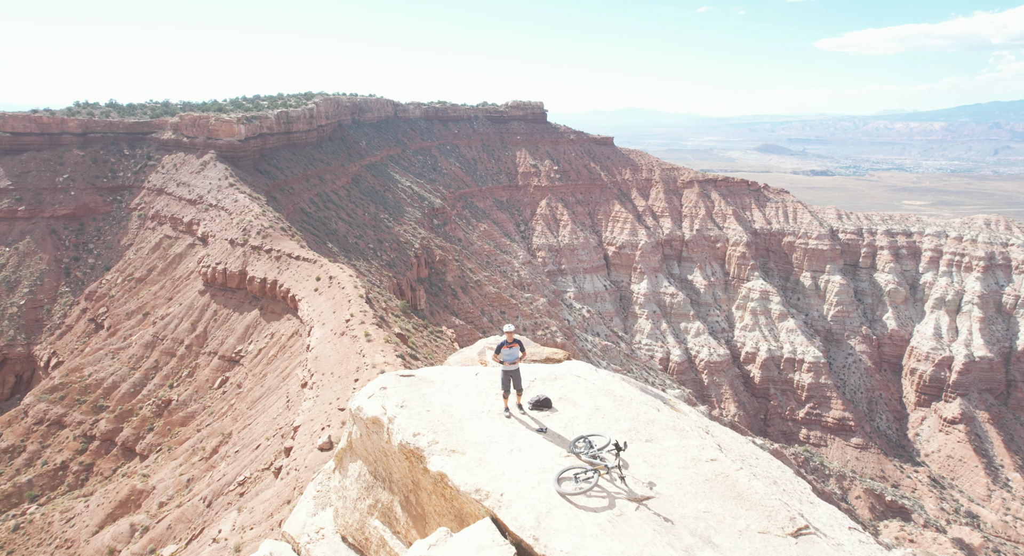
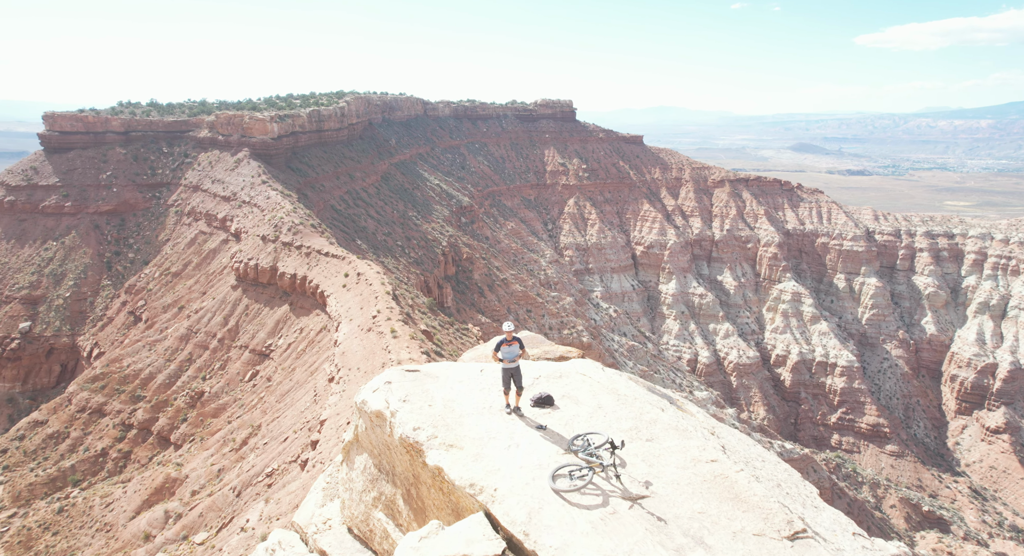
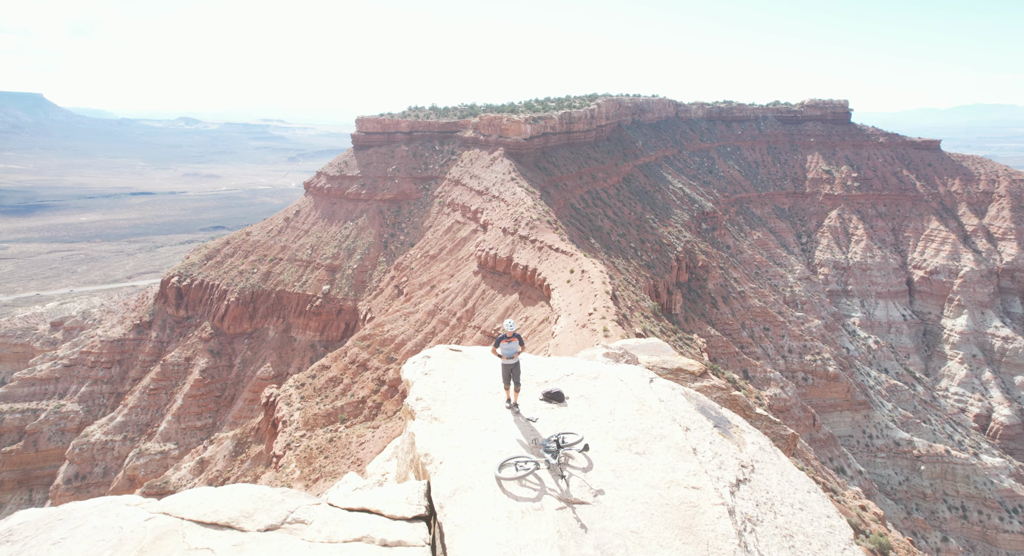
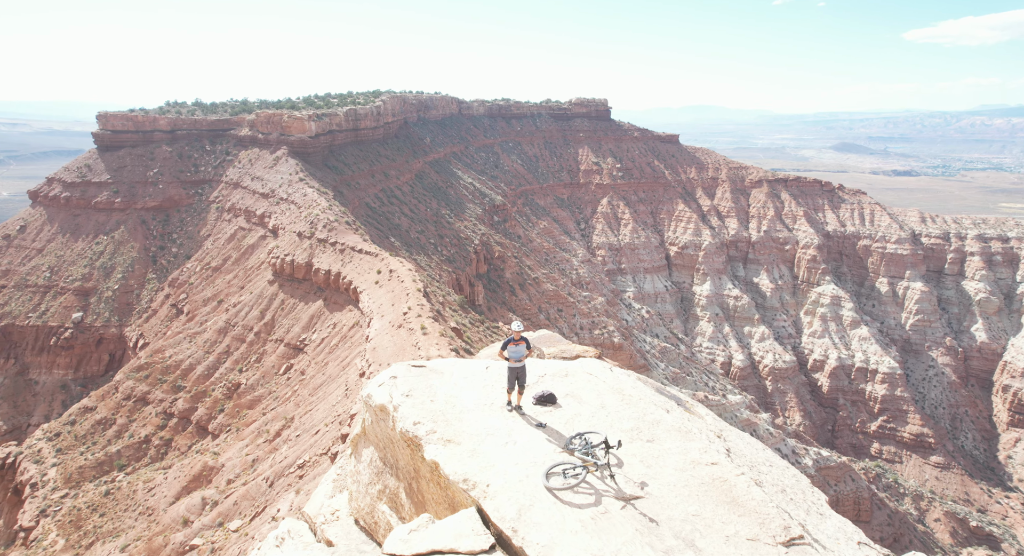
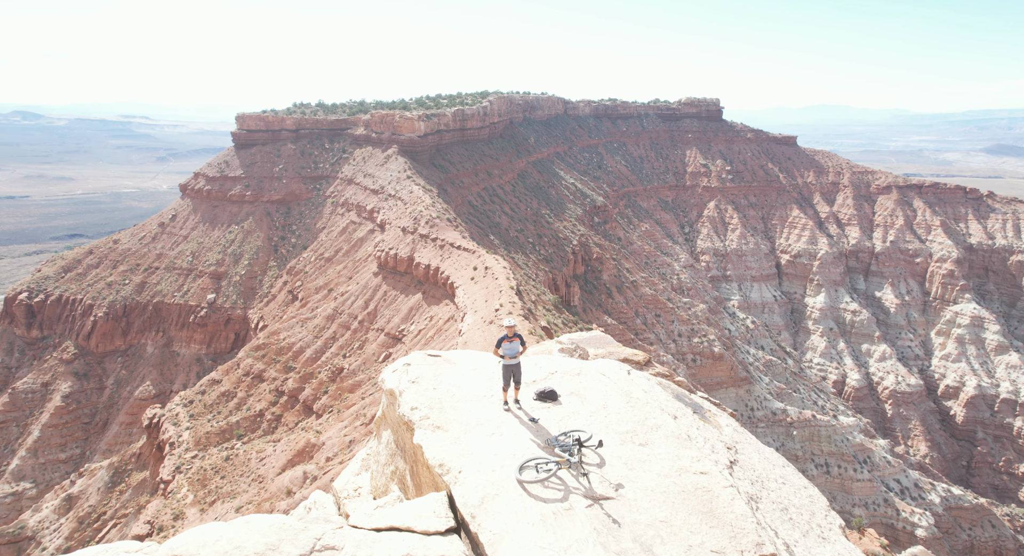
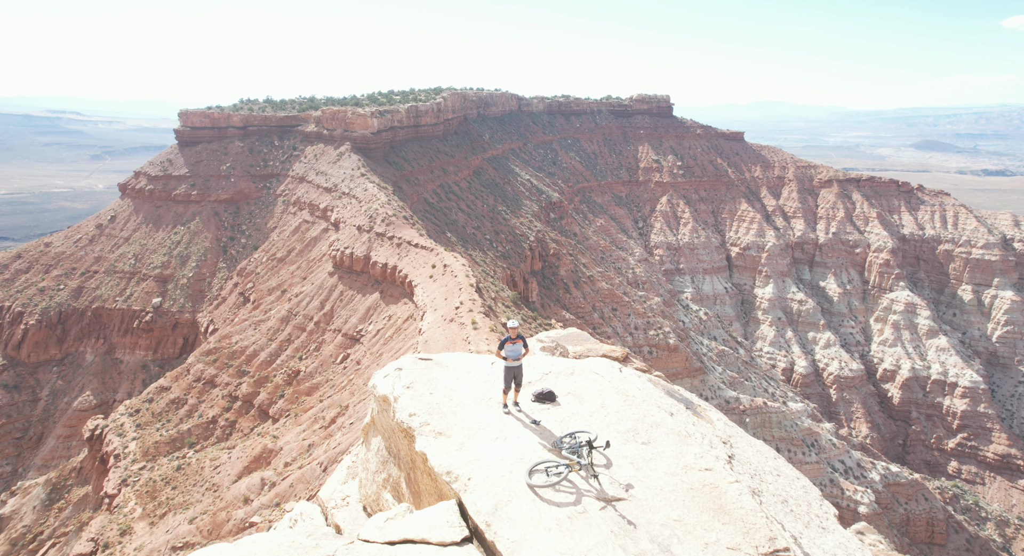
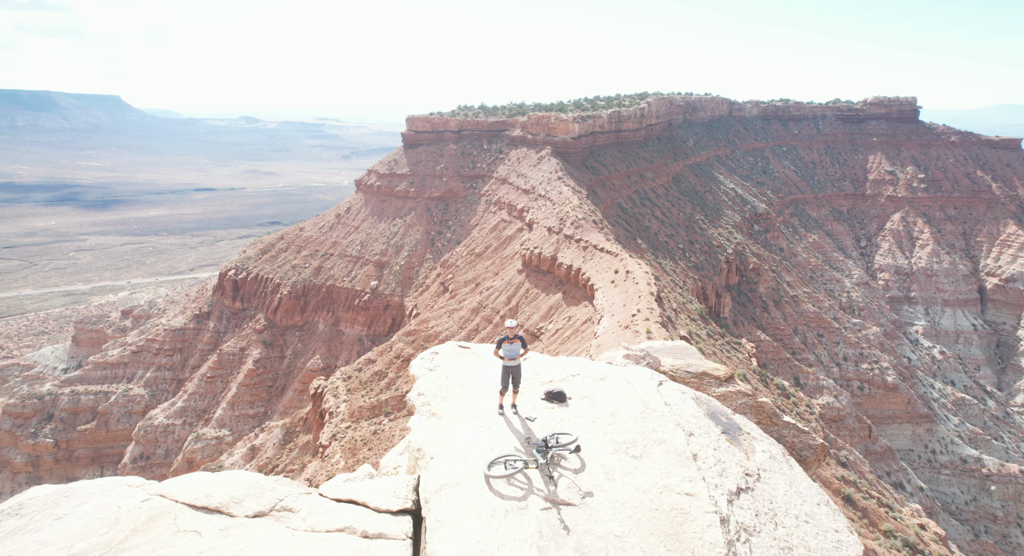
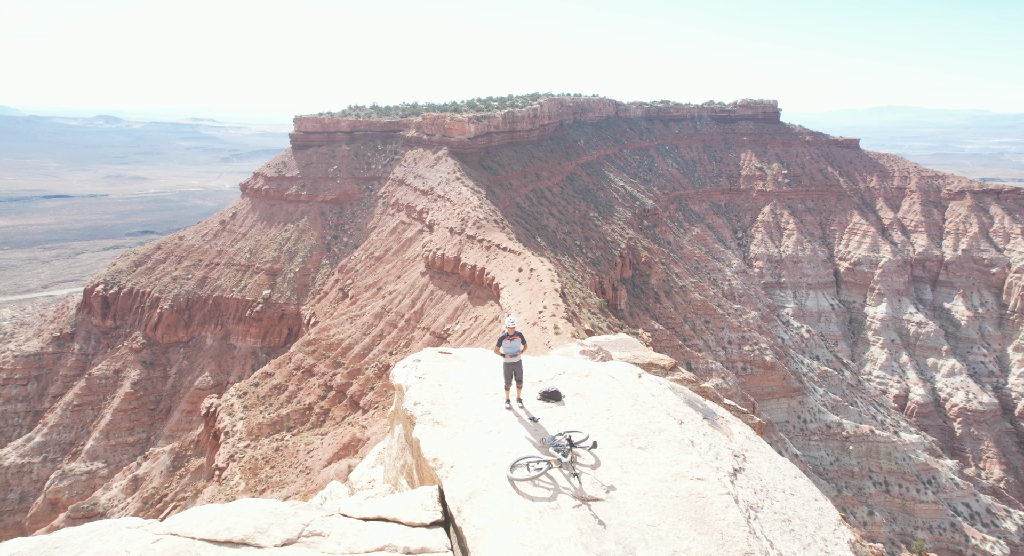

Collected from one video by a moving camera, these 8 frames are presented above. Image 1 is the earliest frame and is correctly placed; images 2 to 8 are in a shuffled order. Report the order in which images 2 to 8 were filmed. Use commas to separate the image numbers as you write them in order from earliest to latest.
2, 4, 6, 5, 8, 3, 7
